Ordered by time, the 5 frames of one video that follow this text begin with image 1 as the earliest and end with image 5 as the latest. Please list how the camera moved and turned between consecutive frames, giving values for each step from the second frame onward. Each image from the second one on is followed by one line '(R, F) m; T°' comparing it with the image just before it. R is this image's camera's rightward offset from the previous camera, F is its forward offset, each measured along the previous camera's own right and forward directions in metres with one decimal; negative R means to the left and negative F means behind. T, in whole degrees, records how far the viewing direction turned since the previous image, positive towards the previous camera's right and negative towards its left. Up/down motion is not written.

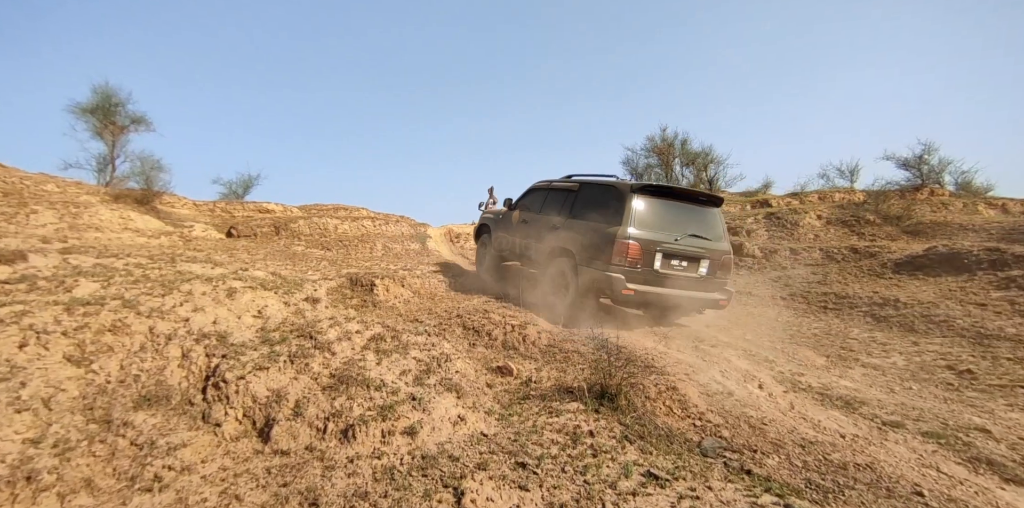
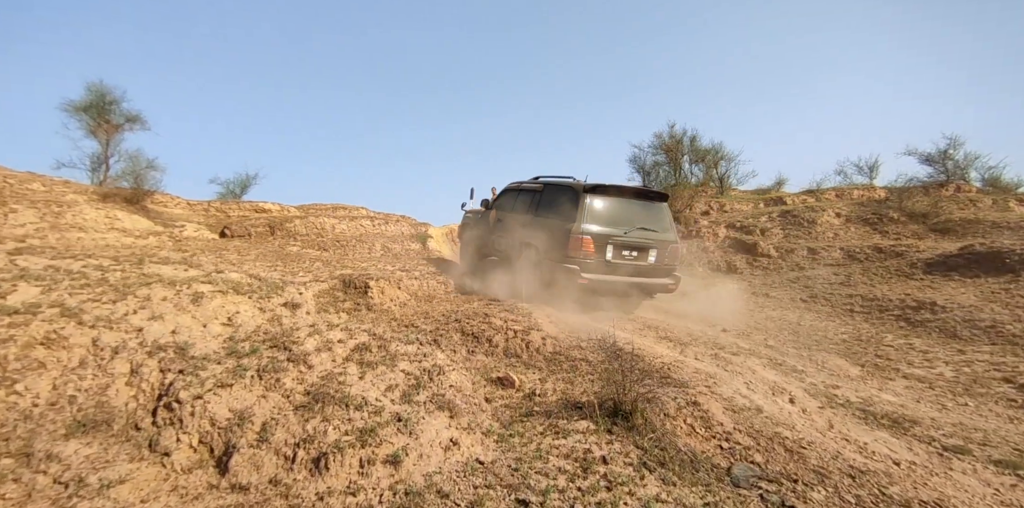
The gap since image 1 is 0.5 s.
(0.0, +0.5) m; 0°
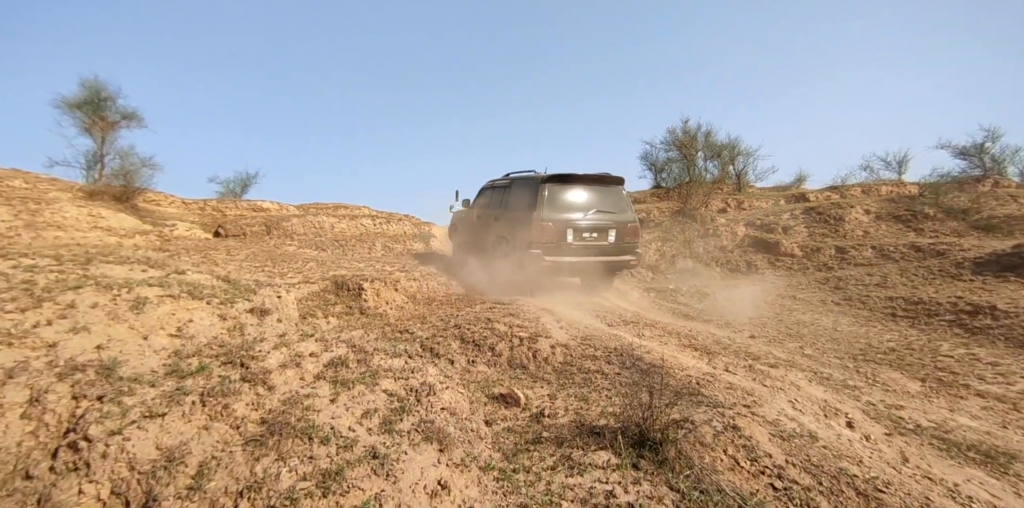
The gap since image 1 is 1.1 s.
(0.0, +0.7) m; -1°
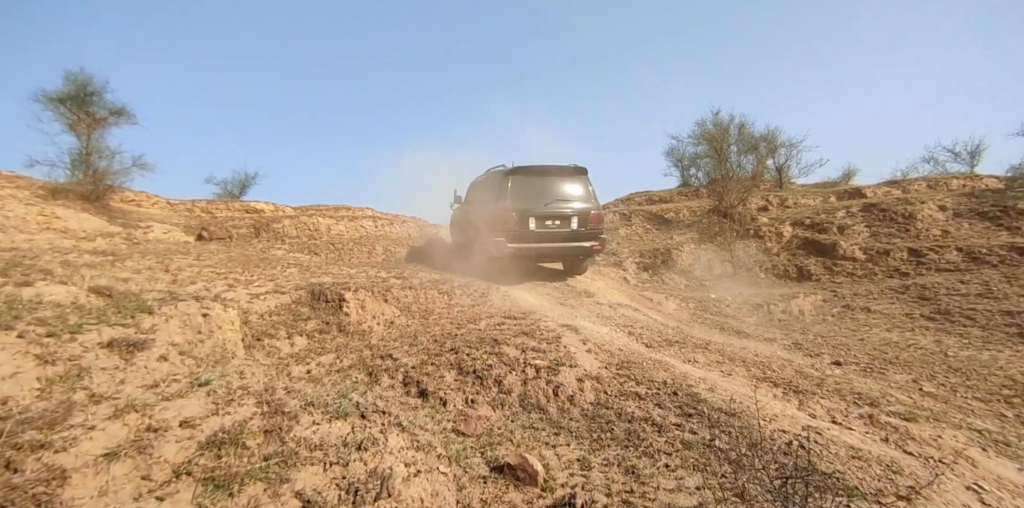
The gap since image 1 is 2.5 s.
(0.0, +1.5) m; -2°
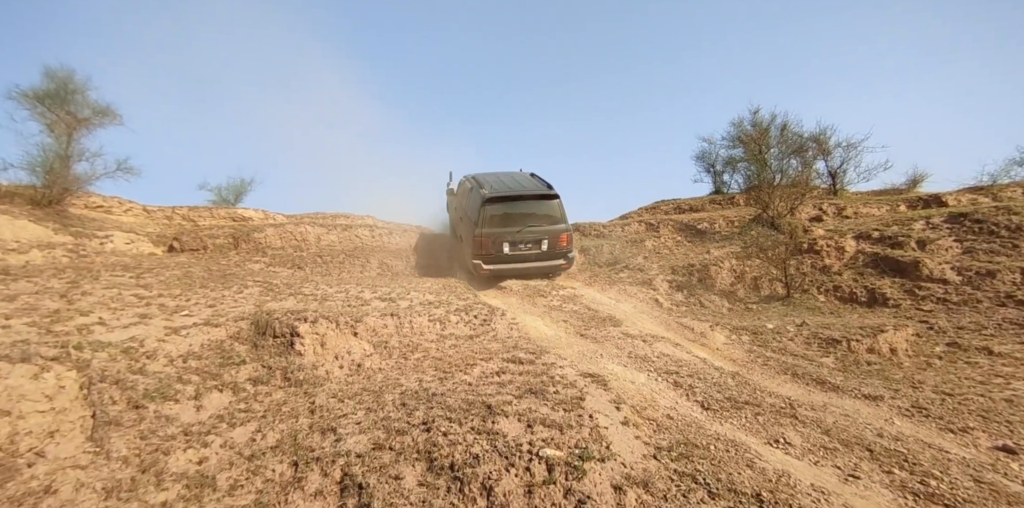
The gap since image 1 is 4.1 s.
(+0.1, +1.6) m; -2°
